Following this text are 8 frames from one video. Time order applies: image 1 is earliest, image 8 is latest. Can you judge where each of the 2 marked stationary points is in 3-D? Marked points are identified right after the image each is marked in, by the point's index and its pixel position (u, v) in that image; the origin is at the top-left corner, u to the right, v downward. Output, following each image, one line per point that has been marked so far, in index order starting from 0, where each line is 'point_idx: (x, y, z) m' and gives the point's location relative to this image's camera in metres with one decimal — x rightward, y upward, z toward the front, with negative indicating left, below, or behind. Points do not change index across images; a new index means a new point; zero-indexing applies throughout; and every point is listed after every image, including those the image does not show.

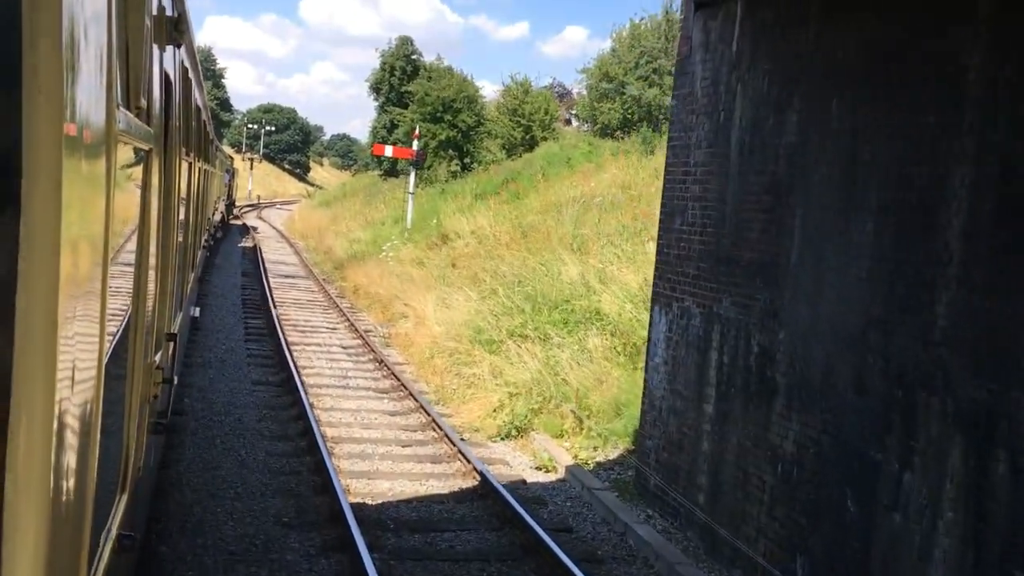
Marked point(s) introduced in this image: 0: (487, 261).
0: (-0.4, +0.4, +15.0) m
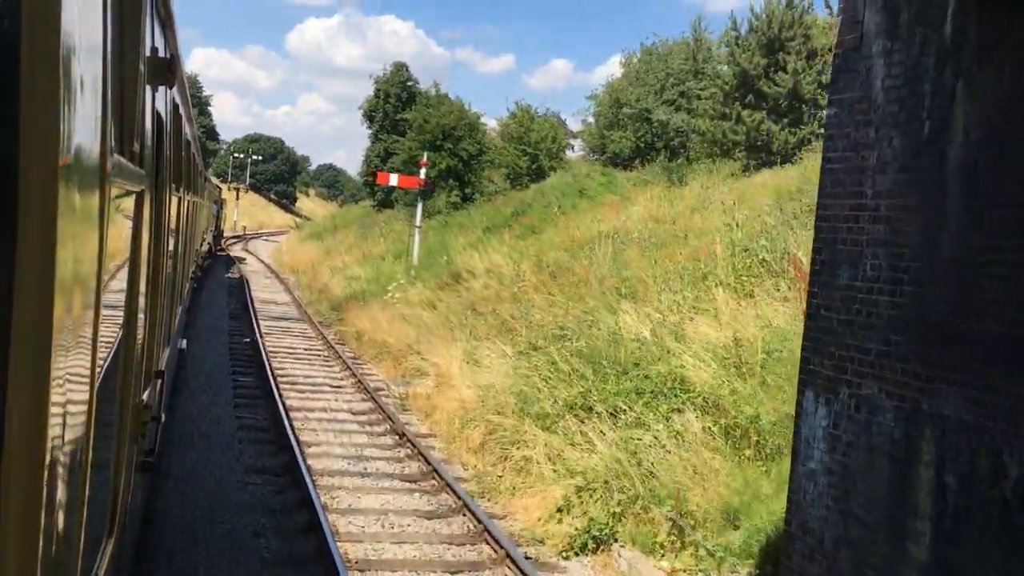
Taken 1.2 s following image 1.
0: (0.0, -0.2, +13.1) m
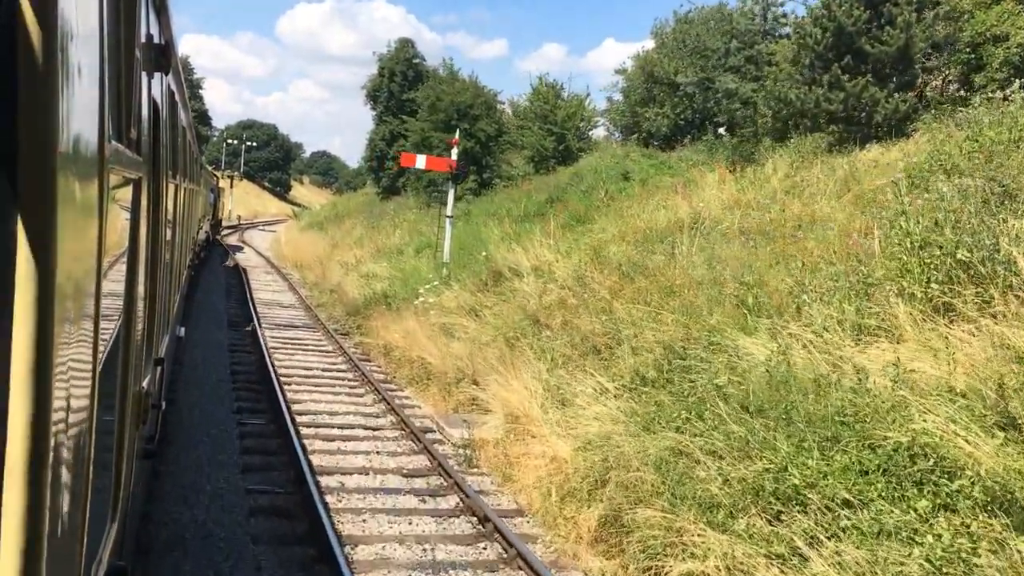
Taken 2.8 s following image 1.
0: (+0.9, -0.3, +10.3) m
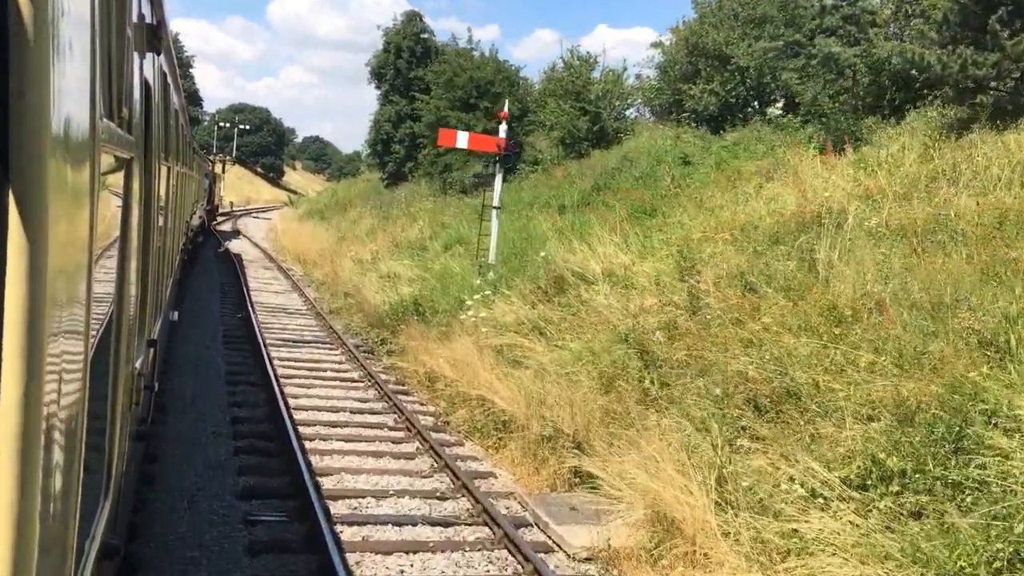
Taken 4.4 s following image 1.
0: (+1.7, -0.5, +7.5) m
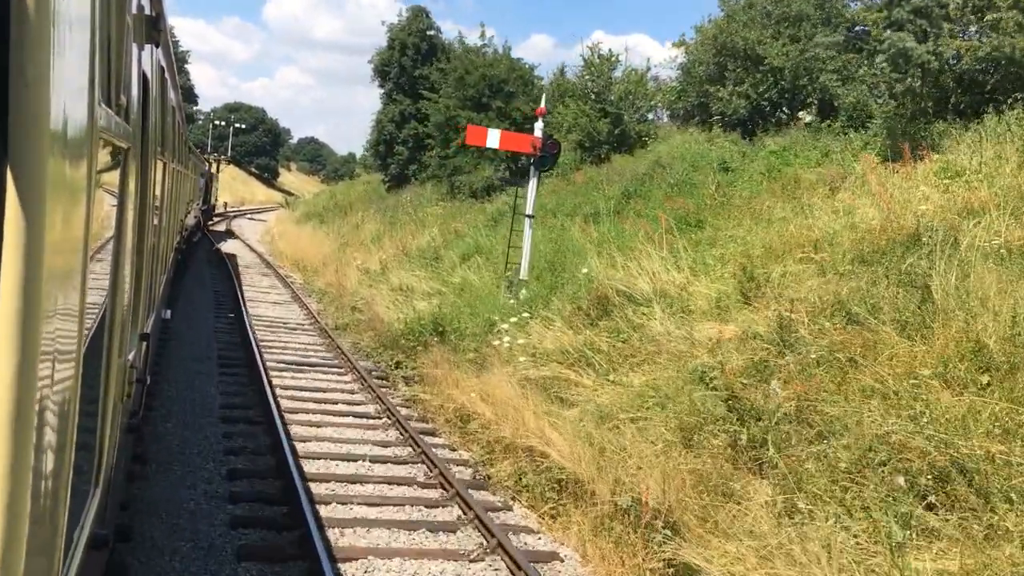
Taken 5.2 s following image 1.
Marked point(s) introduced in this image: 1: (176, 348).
0: (+2.2, -0.7, +6.0) m
1: (-4.3, -0.8, +12.3) m
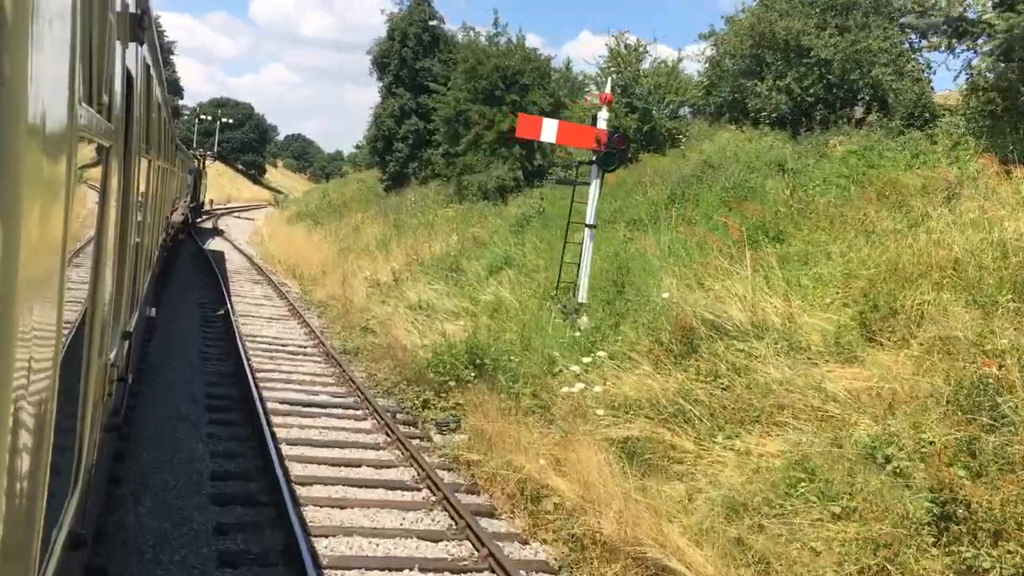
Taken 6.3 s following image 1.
0: (+2.8, -1.0, +4.0) m
1: (-3.8, -1.0, +10.2) m
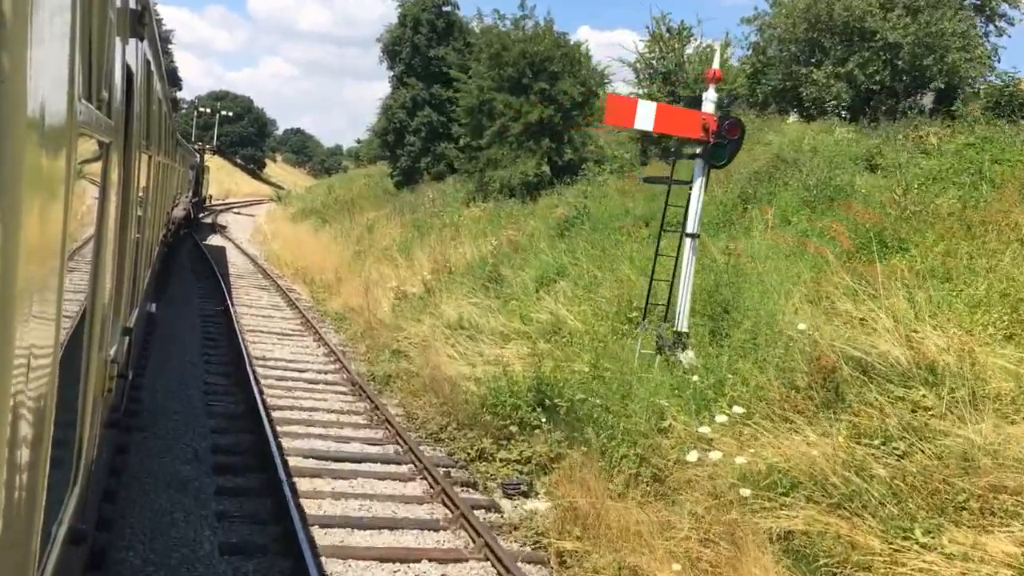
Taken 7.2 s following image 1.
0: (+3.4, -1.2, +2.1) m
1: (-3.2, -1.2, +8.3) m
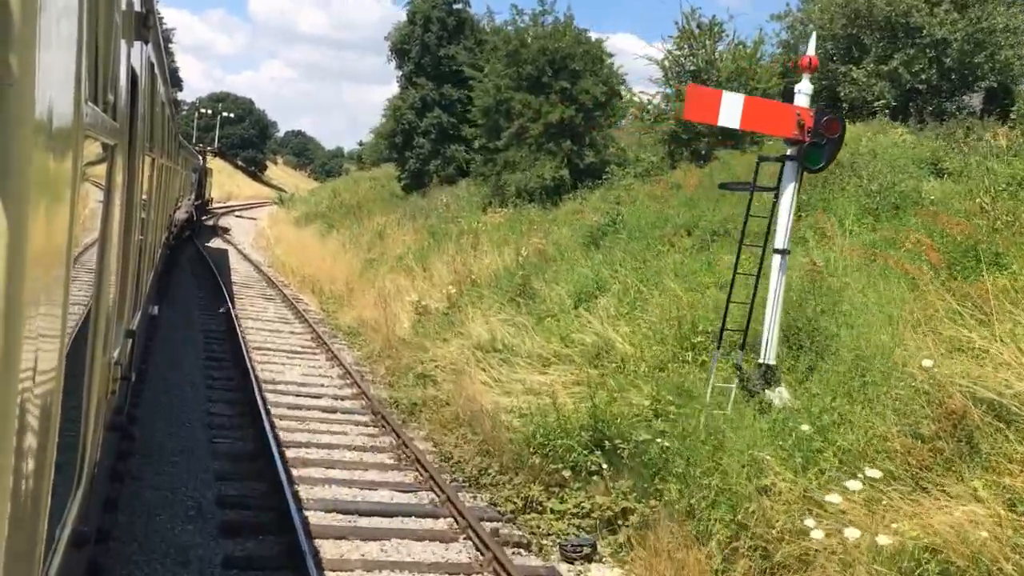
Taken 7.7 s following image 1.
0: (+3.8, -1.4, +1.0) m
1: (-2.8, -1.3, +7.2) m
